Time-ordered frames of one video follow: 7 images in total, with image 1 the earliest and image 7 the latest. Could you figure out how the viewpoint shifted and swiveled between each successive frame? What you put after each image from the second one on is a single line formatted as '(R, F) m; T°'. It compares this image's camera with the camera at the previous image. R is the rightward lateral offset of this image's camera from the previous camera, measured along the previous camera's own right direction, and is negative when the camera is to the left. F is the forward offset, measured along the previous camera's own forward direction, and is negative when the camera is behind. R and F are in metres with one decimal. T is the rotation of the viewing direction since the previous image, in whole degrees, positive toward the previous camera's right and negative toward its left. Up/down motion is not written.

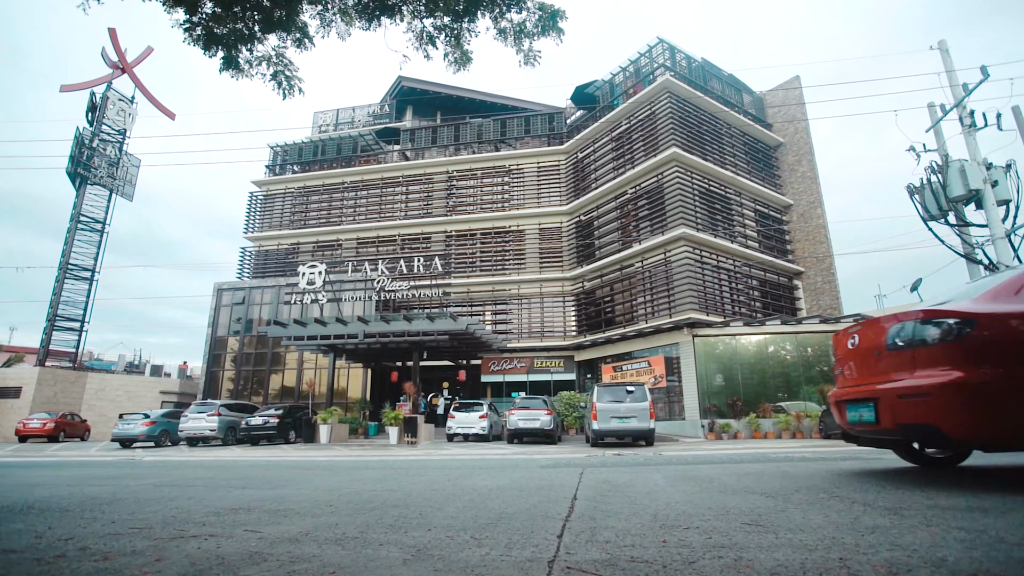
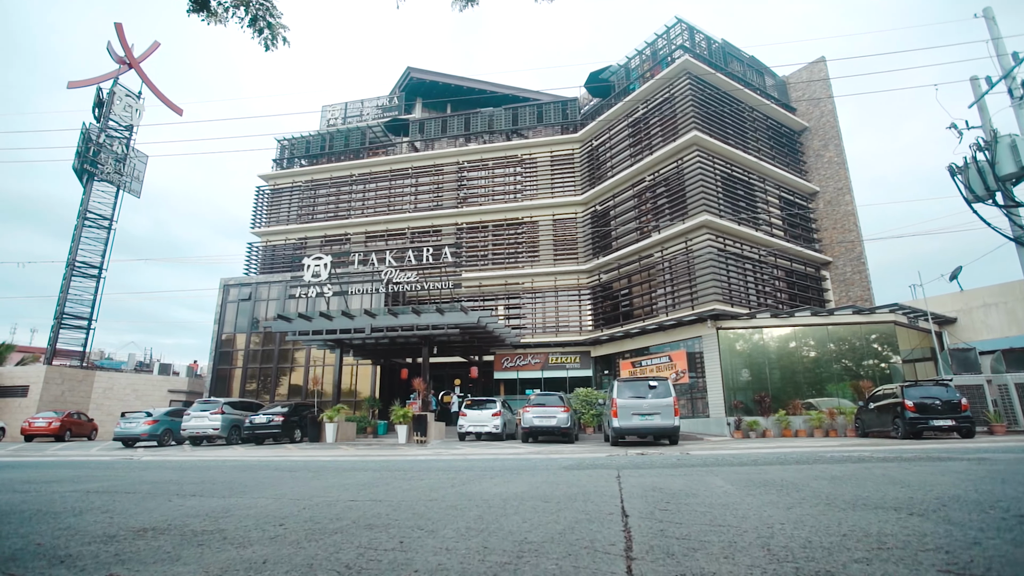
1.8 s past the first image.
(0.0, +0.9) m; -1°
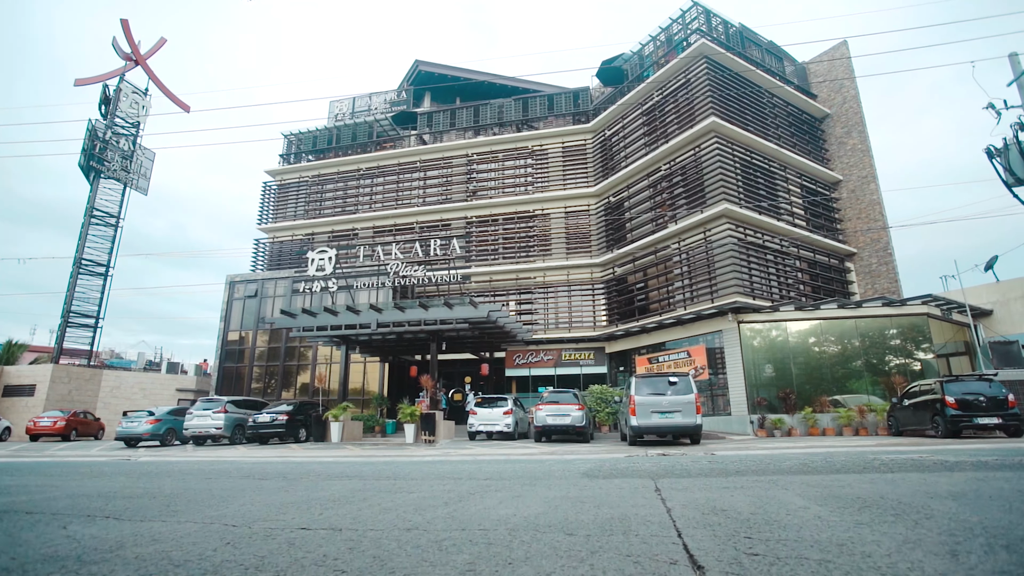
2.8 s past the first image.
(0.0, +0.8) m; -1°
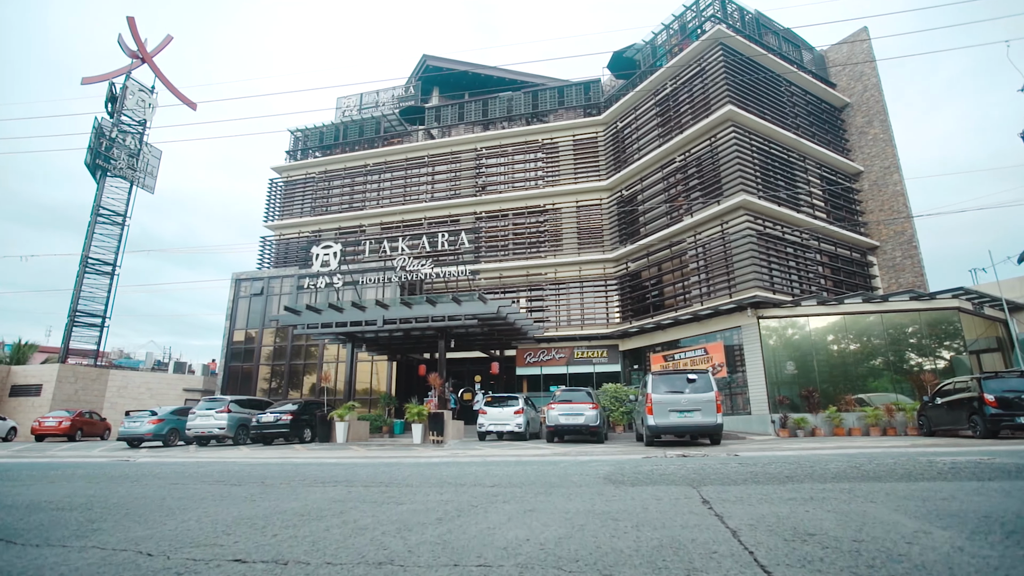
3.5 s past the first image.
(0.0, +0.6) m; -1°
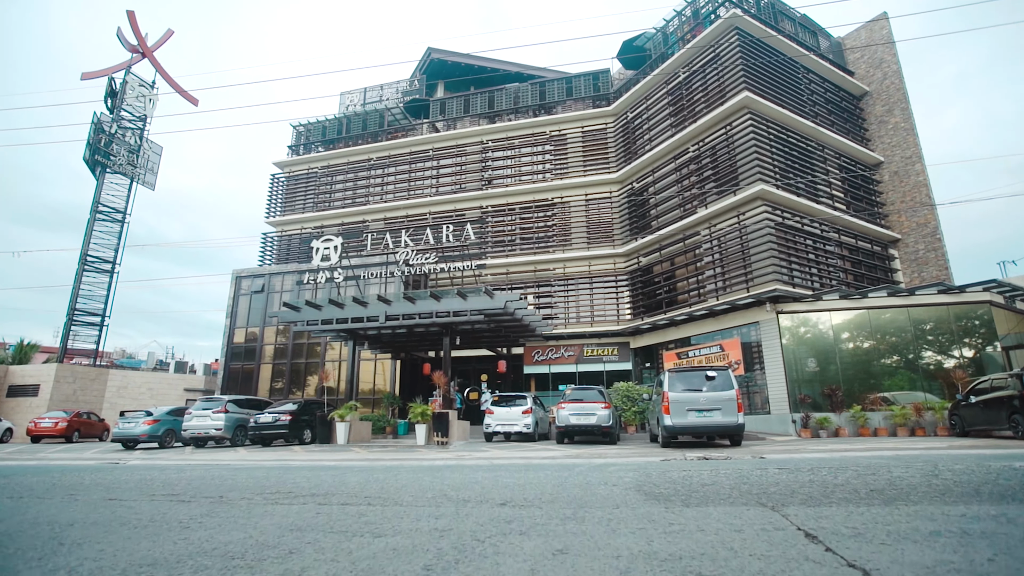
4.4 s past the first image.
(-0.1, +0.7) m; -1°
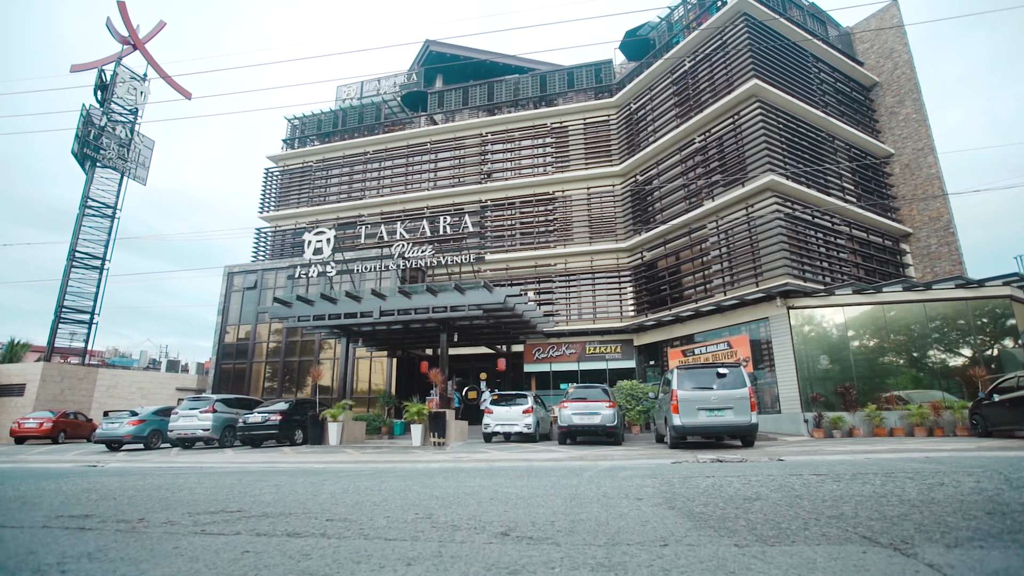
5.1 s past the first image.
(0.0, +0.7) m; 0°
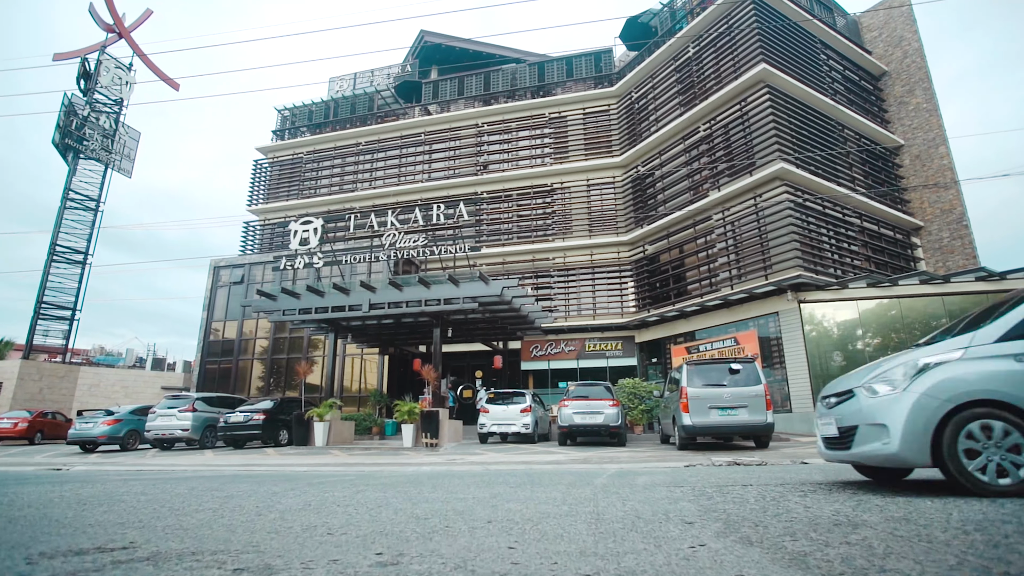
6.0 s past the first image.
(0.0, +0.9) m; 0°
